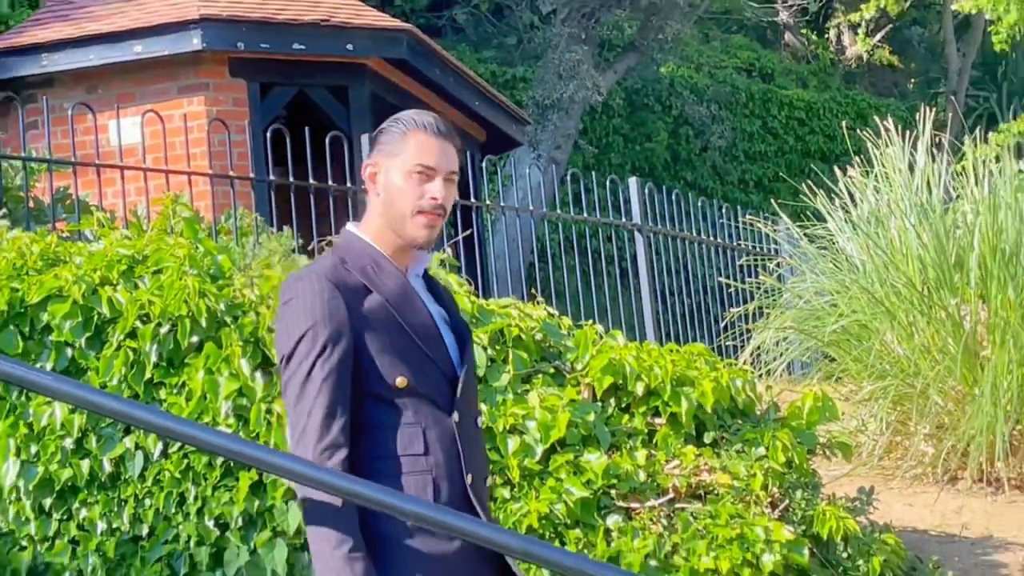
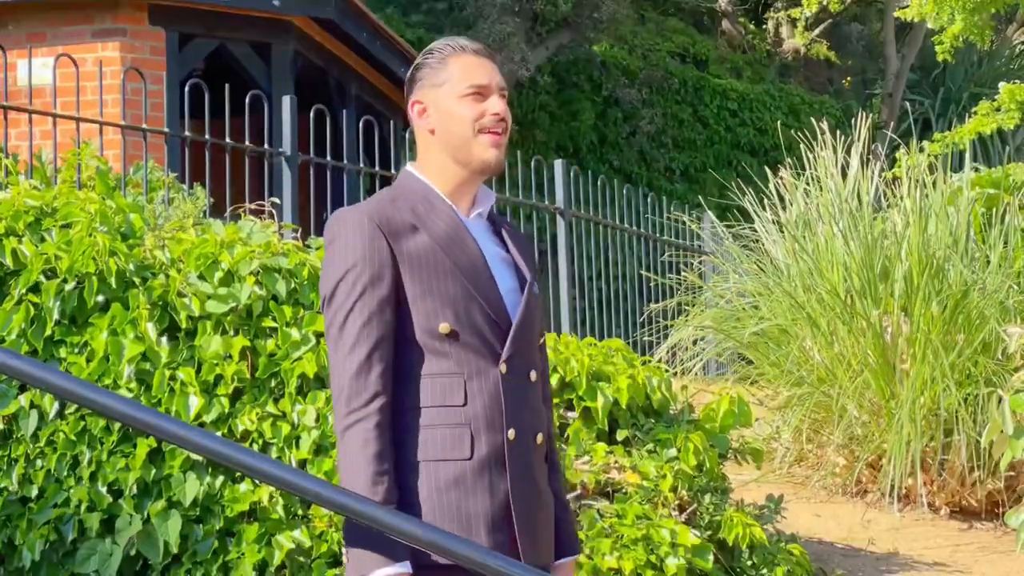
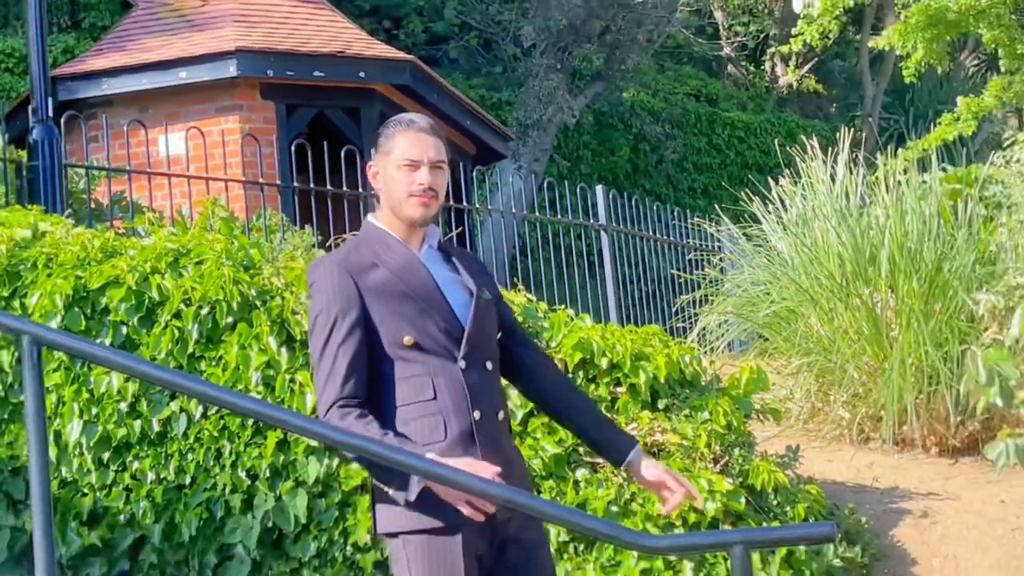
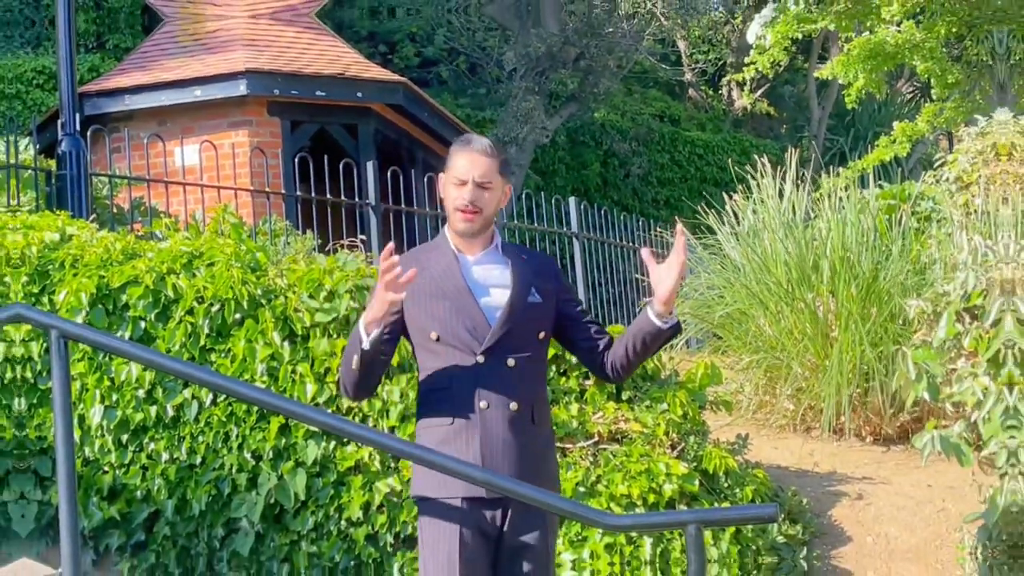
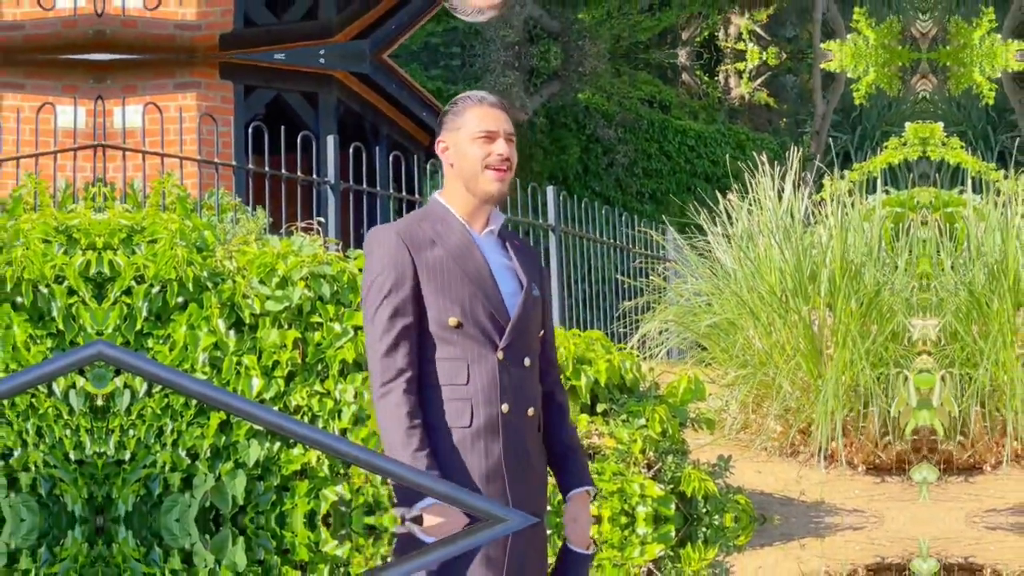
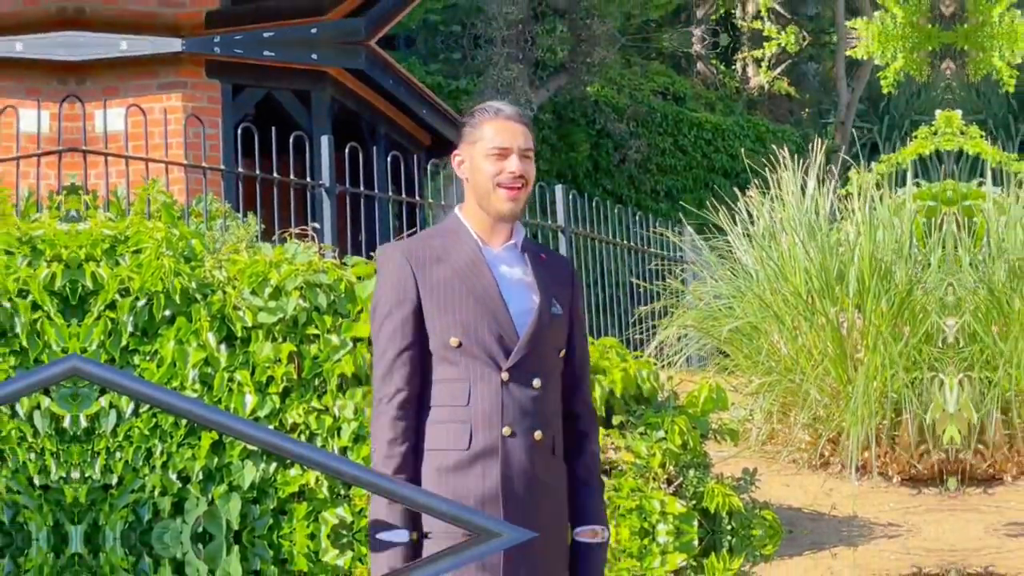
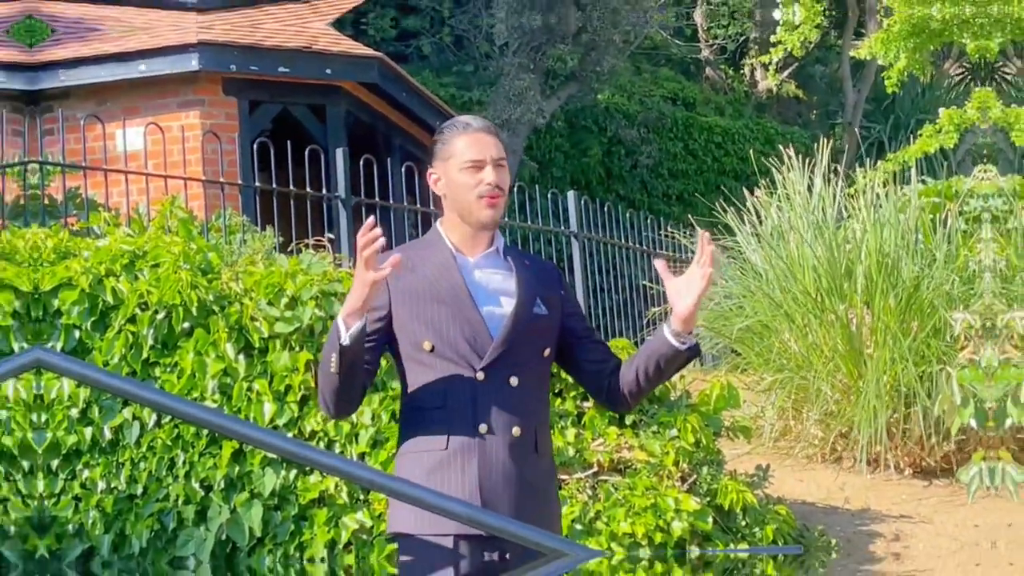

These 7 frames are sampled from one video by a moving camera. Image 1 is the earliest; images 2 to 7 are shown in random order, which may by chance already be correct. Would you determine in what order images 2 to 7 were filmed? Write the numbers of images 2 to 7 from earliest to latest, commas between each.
3, 4, 7, 6, 5, 2
